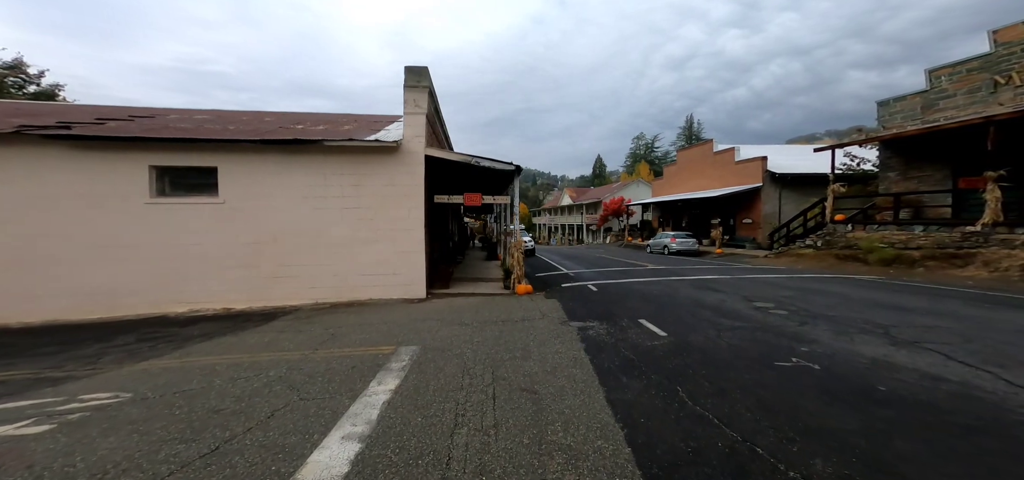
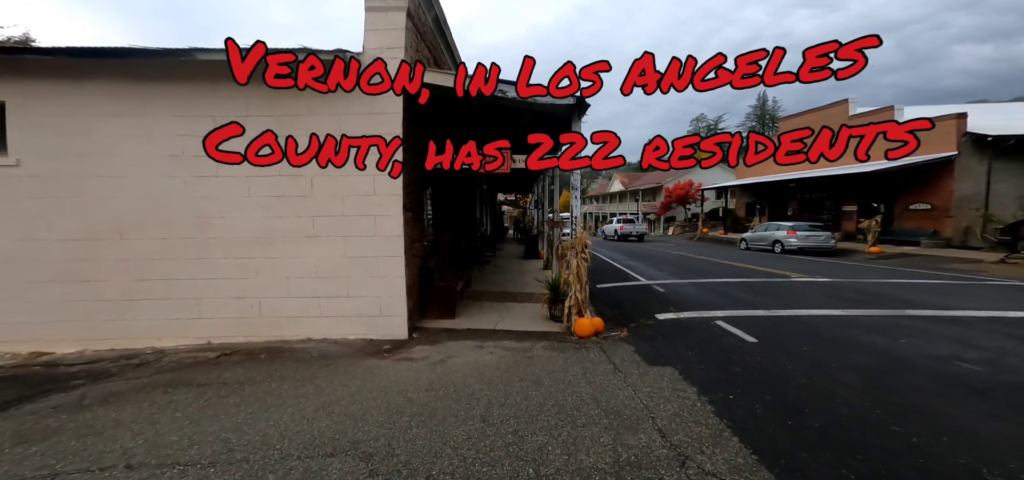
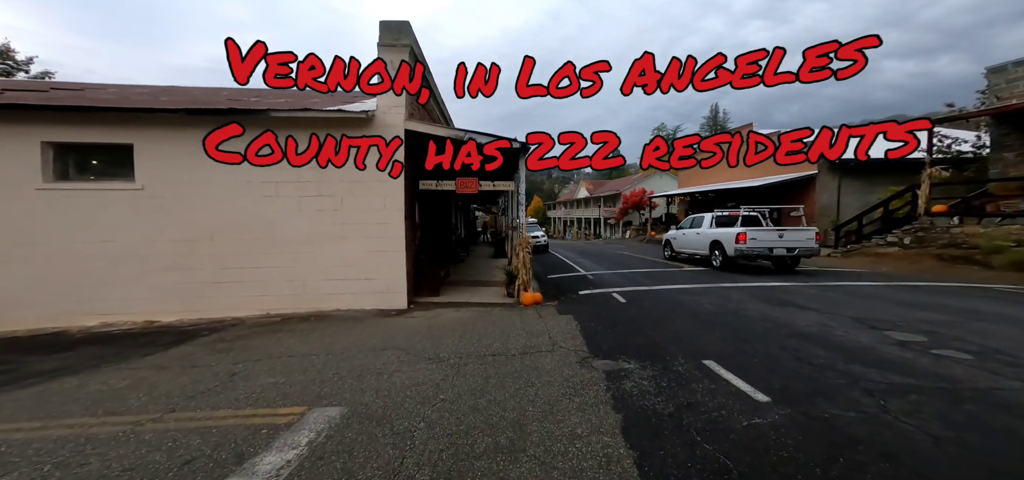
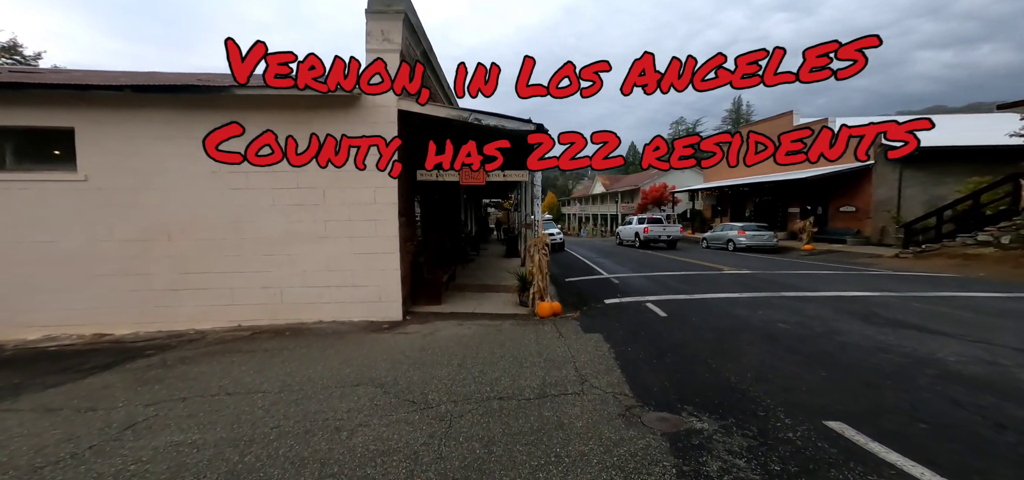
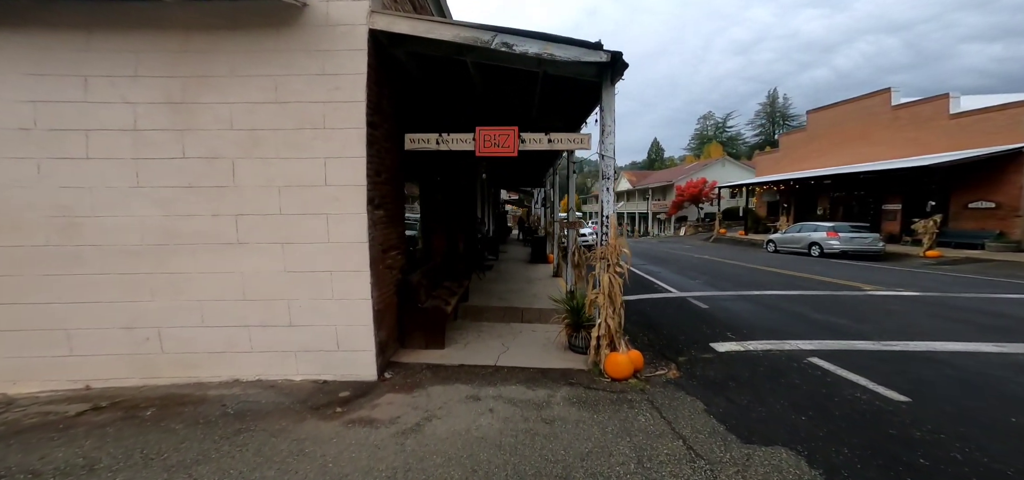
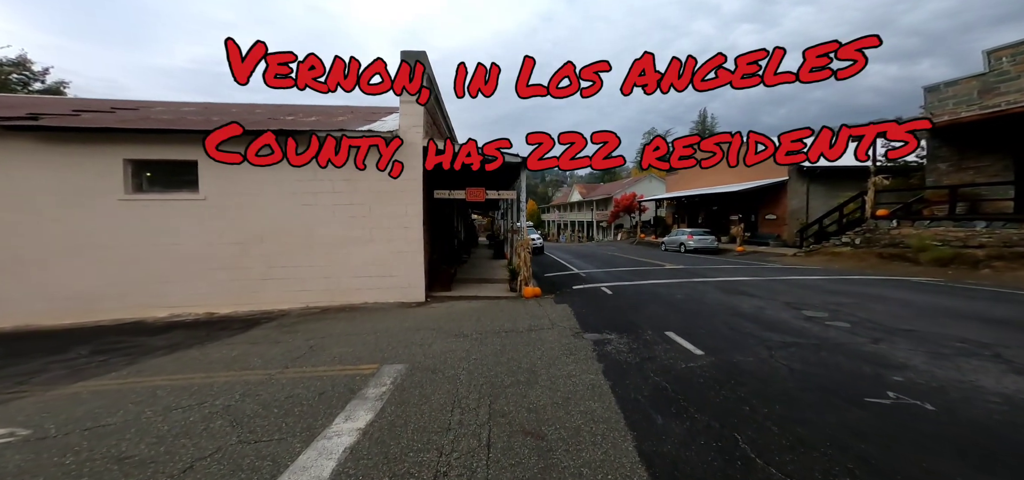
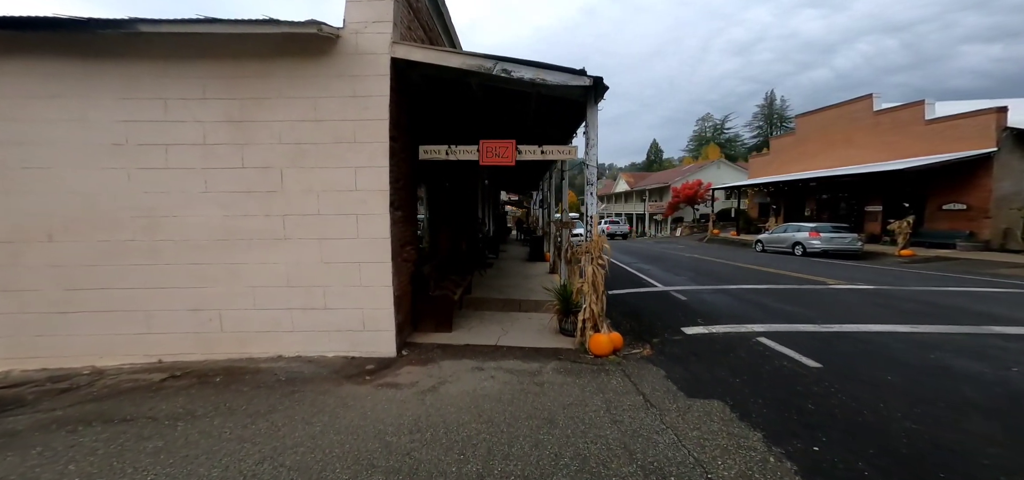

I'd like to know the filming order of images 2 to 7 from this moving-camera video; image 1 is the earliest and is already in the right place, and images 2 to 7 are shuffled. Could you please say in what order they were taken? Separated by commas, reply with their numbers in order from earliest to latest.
6, 3, 4, 2, 7, 5
